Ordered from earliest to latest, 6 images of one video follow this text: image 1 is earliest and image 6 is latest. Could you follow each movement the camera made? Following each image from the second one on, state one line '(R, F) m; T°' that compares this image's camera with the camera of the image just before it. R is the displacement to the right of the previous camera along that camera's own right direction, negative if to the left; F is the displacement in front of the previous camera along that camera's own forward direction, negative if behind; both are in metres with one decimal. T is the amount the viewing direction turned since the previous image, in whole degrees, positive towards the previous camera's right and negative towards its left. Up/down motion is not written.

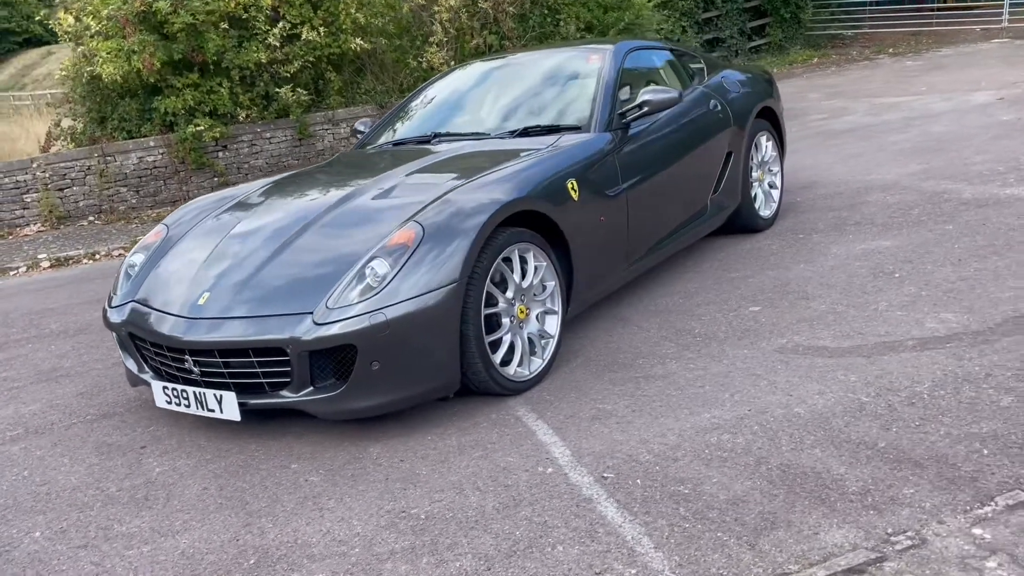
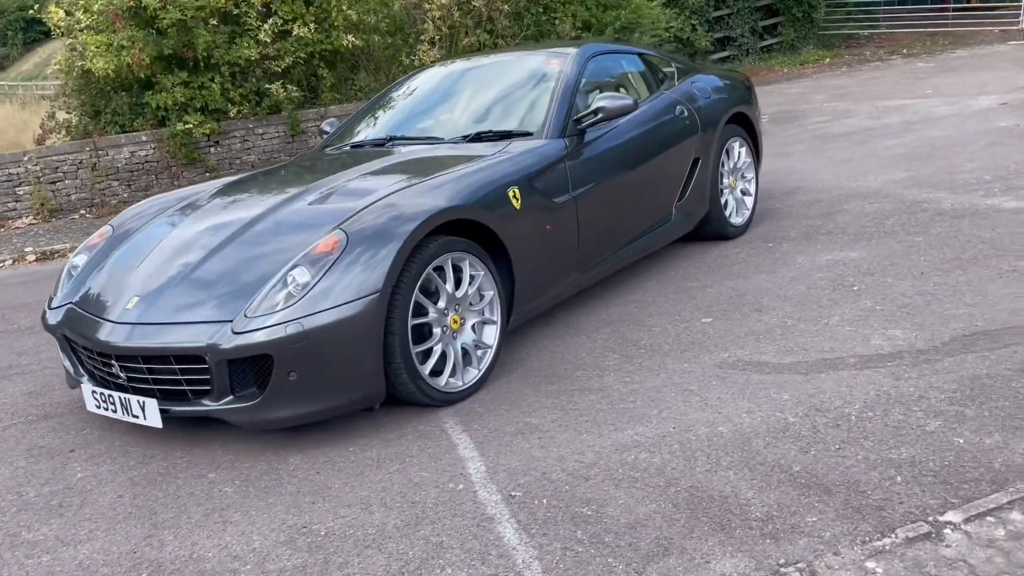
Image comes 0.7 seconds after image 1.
(+0.4, +0.1) m; -1°
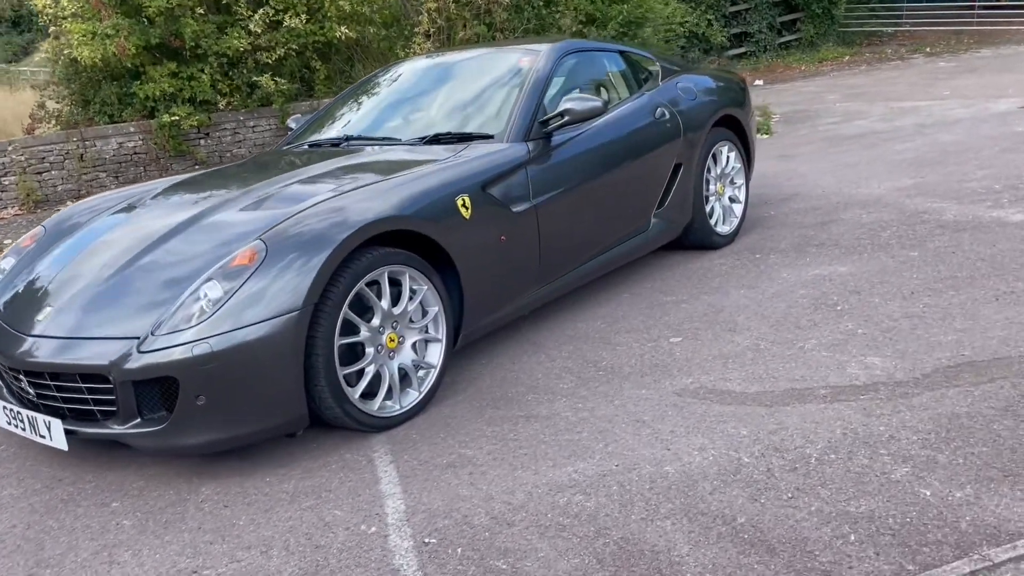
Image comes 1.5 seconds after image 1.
(+0.3, +0.3) m; -1°
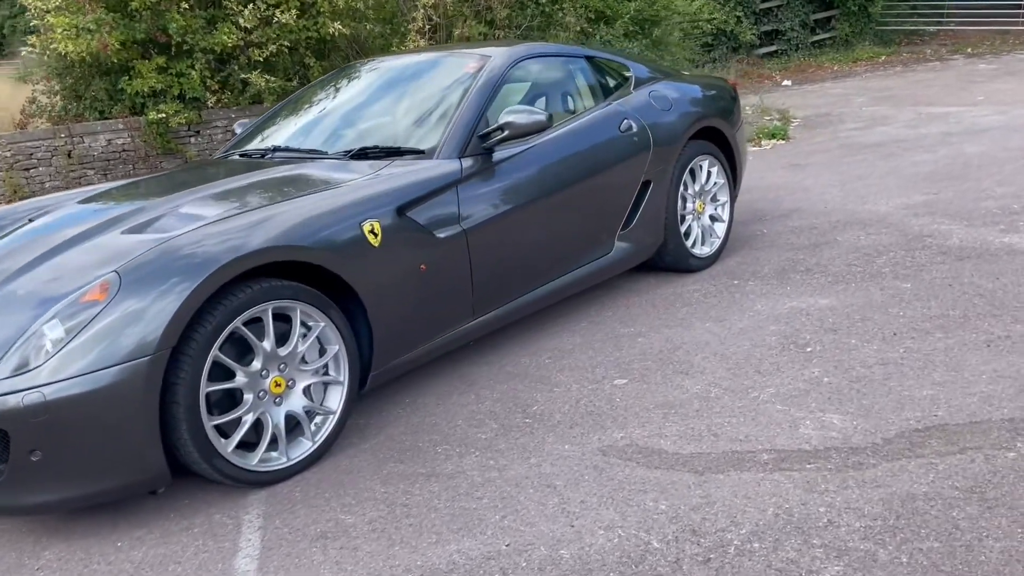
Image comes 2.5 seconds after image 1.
(+0.5, +0.4) m; -3°
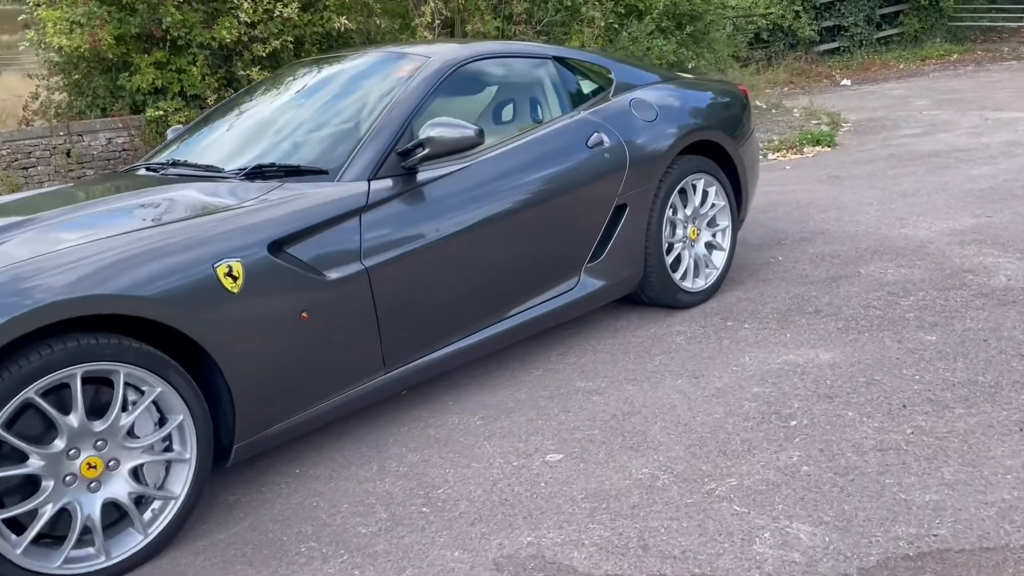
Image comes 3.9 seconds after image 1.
(+0.5, +0.7) m; -4°
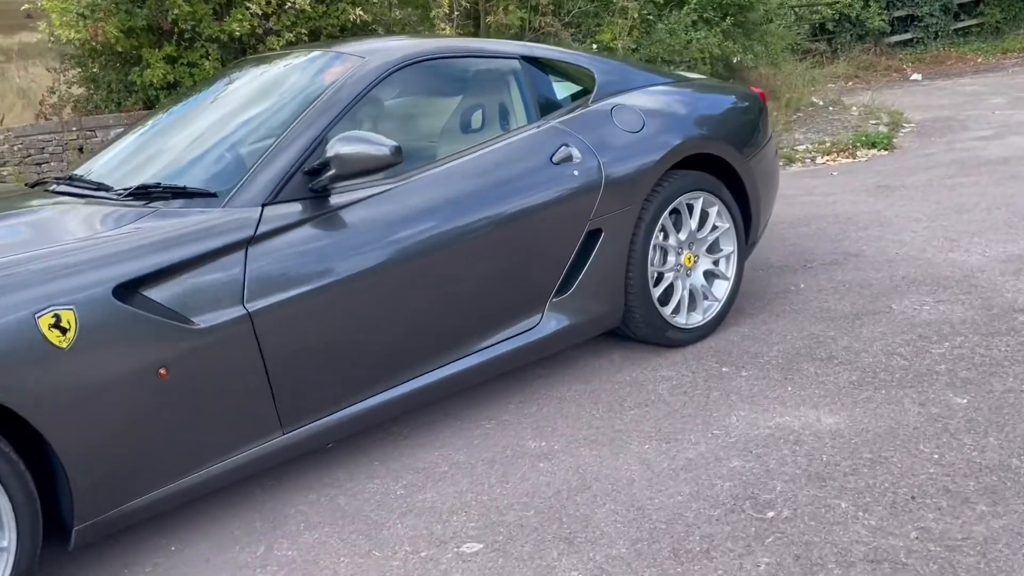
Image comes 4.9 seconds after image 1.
(+0.4, +0.6) m; -4°
